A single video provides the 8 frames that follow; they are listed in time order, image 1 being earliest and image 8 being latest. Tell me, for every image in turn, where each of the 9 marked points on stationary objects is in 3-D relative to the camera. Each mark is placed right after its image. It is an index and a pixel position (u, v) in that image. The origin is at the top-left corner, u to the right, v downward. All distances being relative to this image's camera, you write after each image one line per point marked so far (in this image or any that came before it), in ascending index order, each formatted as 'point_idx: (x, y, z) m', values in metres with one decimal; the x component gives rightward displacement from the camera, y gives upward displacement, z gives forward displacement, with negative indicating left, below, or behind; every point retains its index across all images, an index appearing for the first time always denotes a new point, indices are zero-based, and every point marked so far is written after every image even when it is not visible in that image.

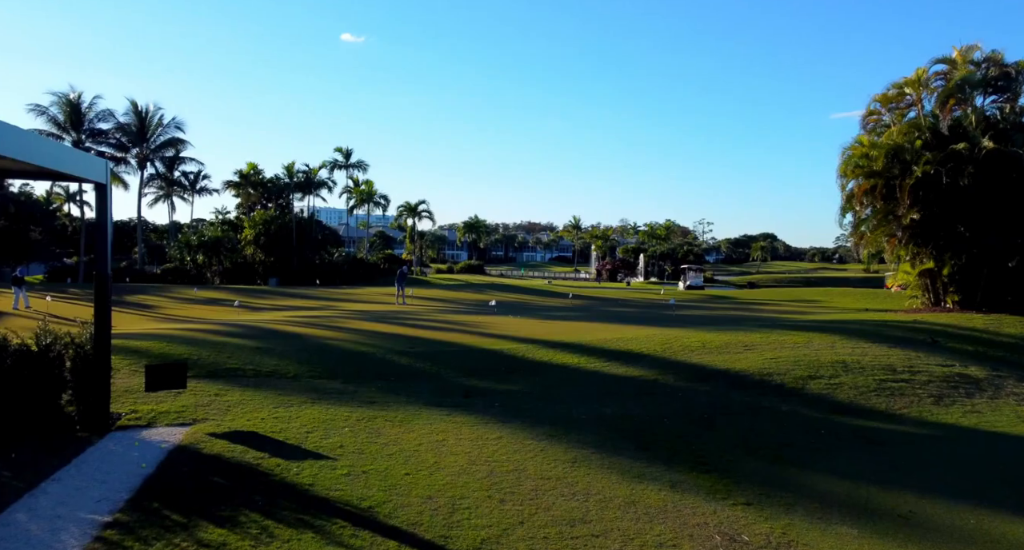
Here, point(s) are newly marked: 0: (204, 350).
0: (-5.7, -1.4, +14.8) m
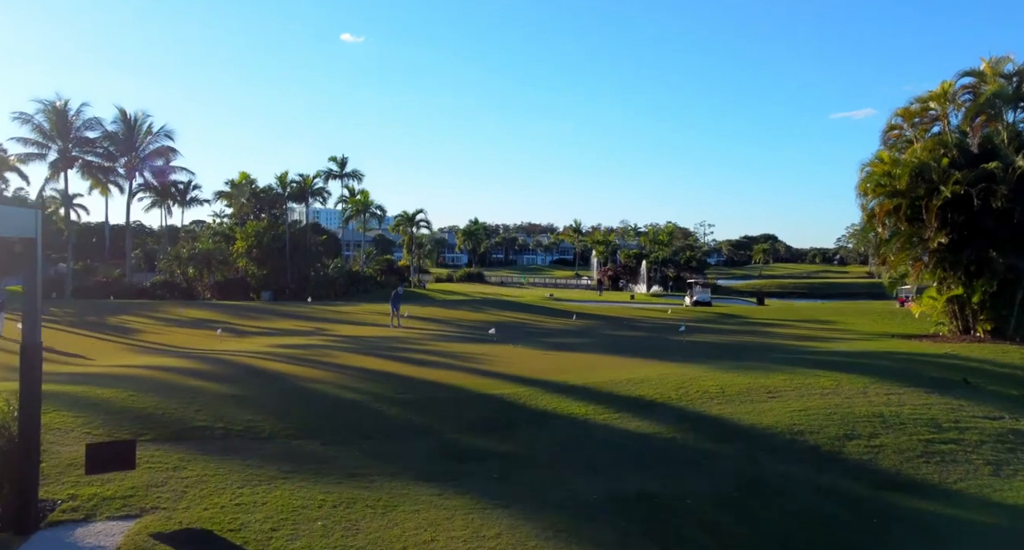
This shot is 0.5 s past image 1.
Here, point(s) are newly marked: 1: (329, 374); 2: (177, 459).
0: (-5.7, -2.1, +13.4) m
1: (-3.8, -2.1, +16.5) m
2: (-4.3, -2.4, +10.3) m
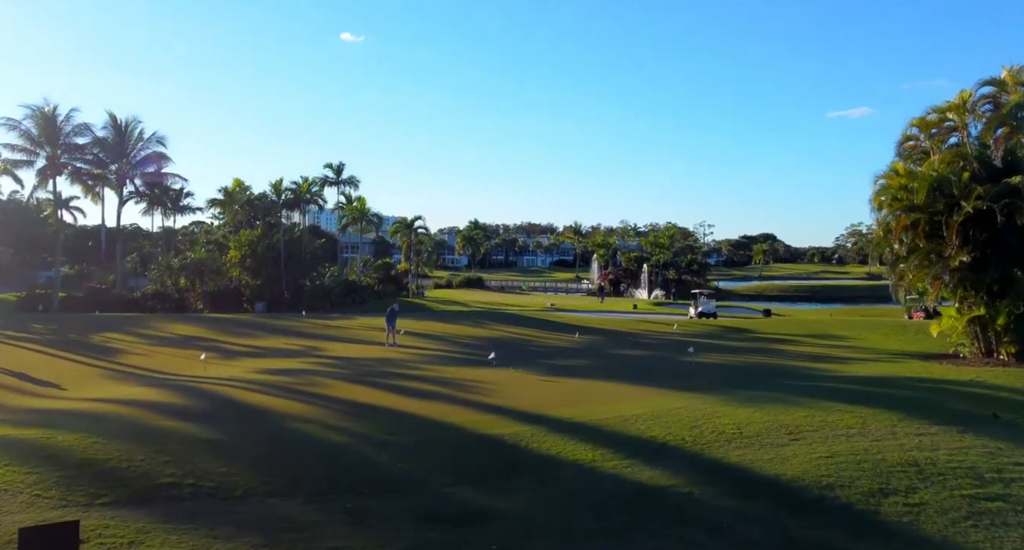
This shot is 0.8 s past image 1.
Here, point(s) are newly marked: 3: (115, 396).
0: (-5.7, -2.6, +12.3) m
1: (-3.8, -2.6, +15.4) m
2: (-4.3, -2.9, +9.2) m
3: (-8.3, -2.5, +16.8) m
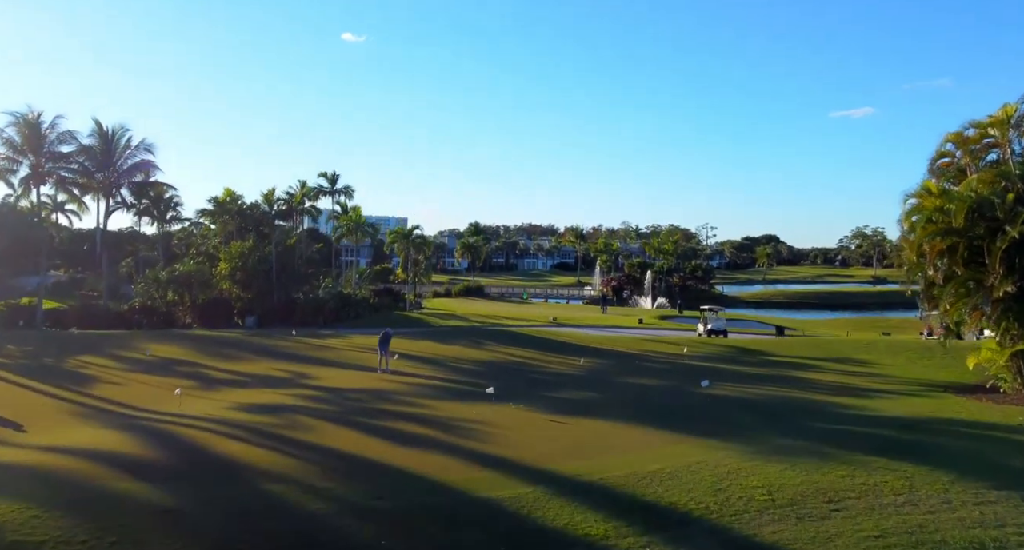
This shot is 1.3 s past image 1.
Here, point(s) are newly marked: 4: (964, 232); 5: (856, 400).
0: (-5.6, -3.3, +10.7) m
1: (-3.8, -3.3, +13.8) m
2: (-4.3, -3.6, +7.6) m
3: (-8.3, -3.2, +15.2) m
4: (+10.5, +1.0, +18.6) m
5: (+8.5, -3.1, +19.9) m
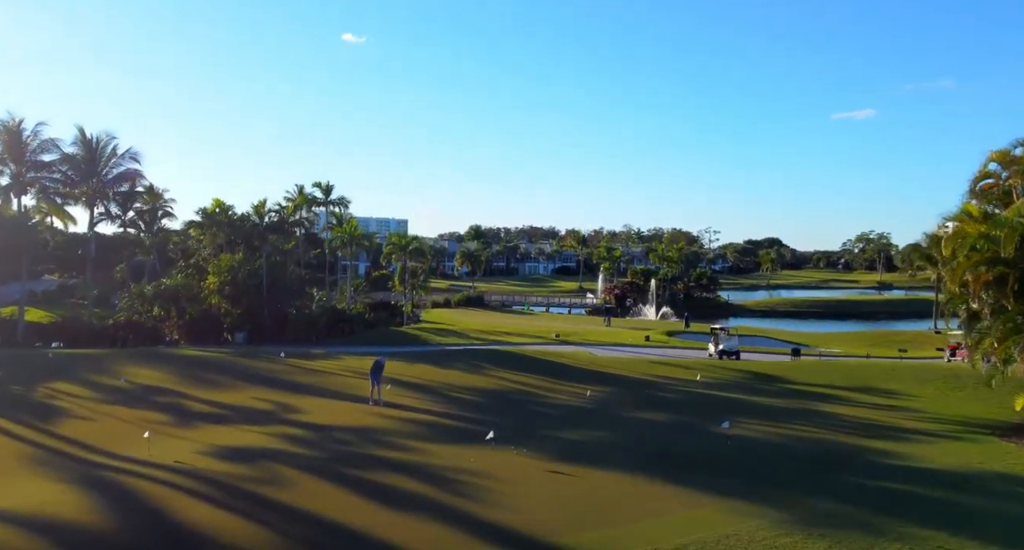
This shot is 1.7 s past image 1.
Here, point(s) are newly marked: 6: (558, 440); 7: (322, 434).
0: (-5.6, -4.0, +8.9) m
1: (-3.7, -4.0, +12.1) m
2: (-4.3, -4.3, +5.8) m
3: (-8.2, -3.9, +13.4) m
4: (+10.6, +0.3, +16.8) m
5: (+8.6, -3.8, +18.2) m
6: (+1.1, -3.8, +18.8) m
7: (-4.5, -3.8, +19.3) m
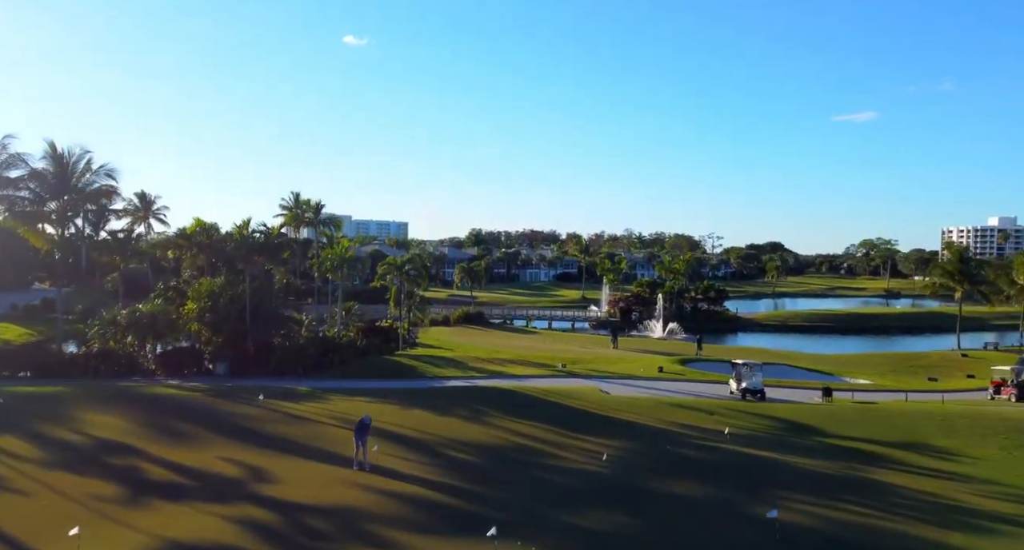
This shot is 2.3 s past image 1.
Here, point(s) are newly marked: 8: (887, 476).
0: (-5.5, -5.1, +6.0) m
1: (-3.6, -5.1, +9.1) m
2: (-4.1, -5.4, +2.9) m
3: (-8.1, -5.0, +10.5) m
4: (+10.7, -0.9, +13.9) m
5: (+8.7, -5.0, +15.2) m
6: (+1.3, -5.0, +15.8) m
7: (-4.4, -5.0, +16.4) m
8: (+9.2, -4.9, +19.8) m
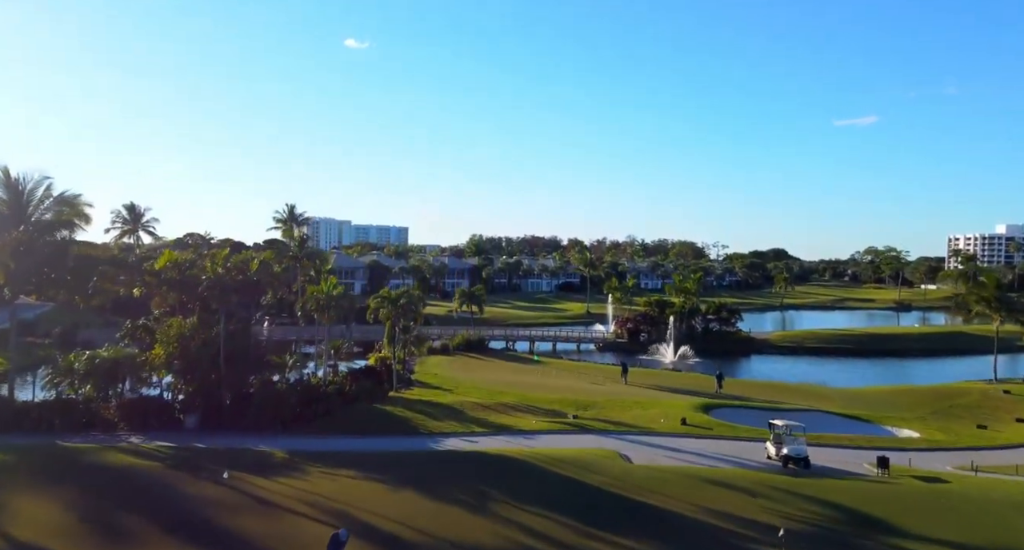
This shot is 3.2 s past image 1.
0: (-5.2, -6.7, +2.0) m
1: (-3.4, -6.7, +5.1) m
2: (-3.9, -6.9, -1.1) m
3: (-7.9, -6.6, +6.5) m
4: (+10.9, -2.5, +9.9) m
5: (+8.9, -6.7, +11.2) m
6: (+1.5, -6.6, +11.8) m
7: (-4.2, -6.6, +12.3) m
8: (+9.4, -6.6, +15.7) m
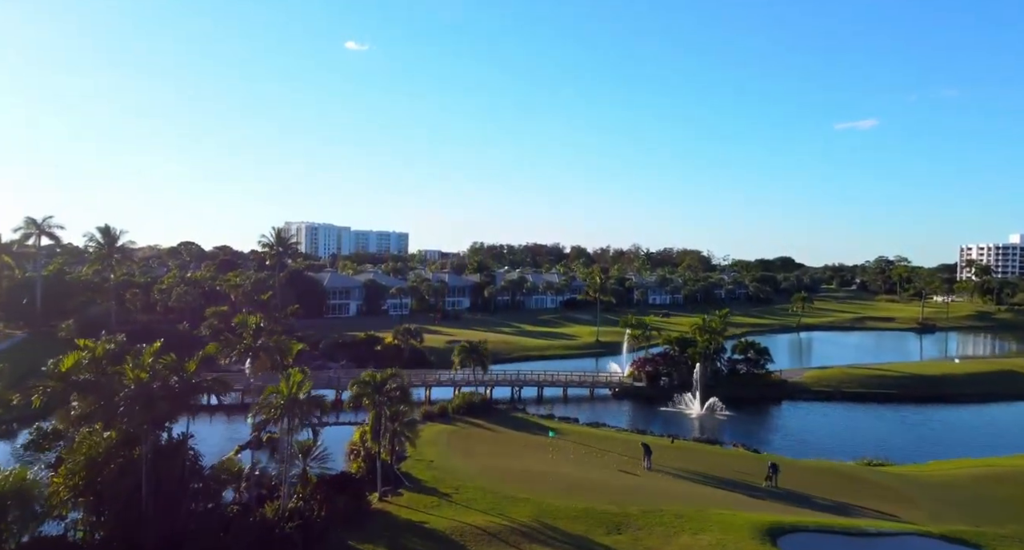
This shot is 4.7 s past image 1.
0: (-4.7, -9.9, -6.1) m
1: (-2.8, -10.0, -2.9) m
2: (-3.4, -10.2, -9.2) m
3: (-7.3, -9.8, -1.6) m
4: (+11.5, -5.8, +1.8) m
5: (+9.5, -9.9, +3.1) m
6: (+2.0, -9.9, +3.8) m
7: (-3.6, -9.9, +4.3) m
8: (+9.9, -9.9, +7.7) m
